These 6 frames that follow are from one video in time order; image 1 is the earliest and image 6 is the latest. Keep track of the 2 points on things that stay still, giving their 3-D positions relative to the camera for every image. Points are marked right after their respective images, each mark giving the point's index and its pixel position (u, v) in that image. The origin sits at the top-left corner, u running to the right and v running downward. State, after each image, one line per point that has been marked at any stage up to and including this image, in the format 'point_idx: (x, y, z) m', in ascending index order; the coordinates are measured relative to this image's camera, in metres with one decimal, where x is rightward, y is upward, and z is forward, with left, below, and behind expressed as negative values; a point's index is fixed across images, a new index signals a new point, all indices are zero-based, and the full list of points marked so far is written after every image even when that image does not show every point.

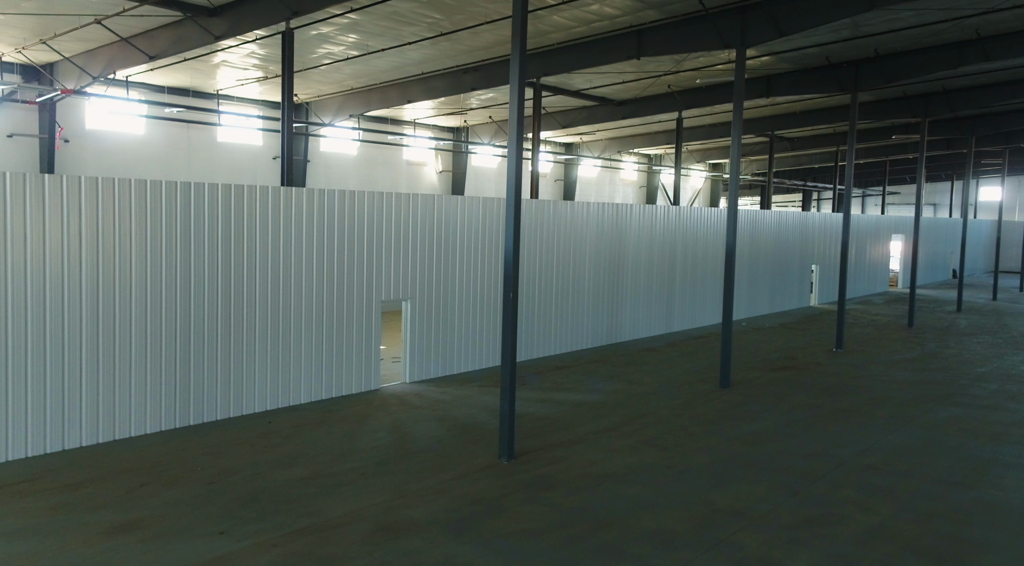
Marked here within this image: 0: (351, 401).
0: (-2.4, -1.7, +11.6) m
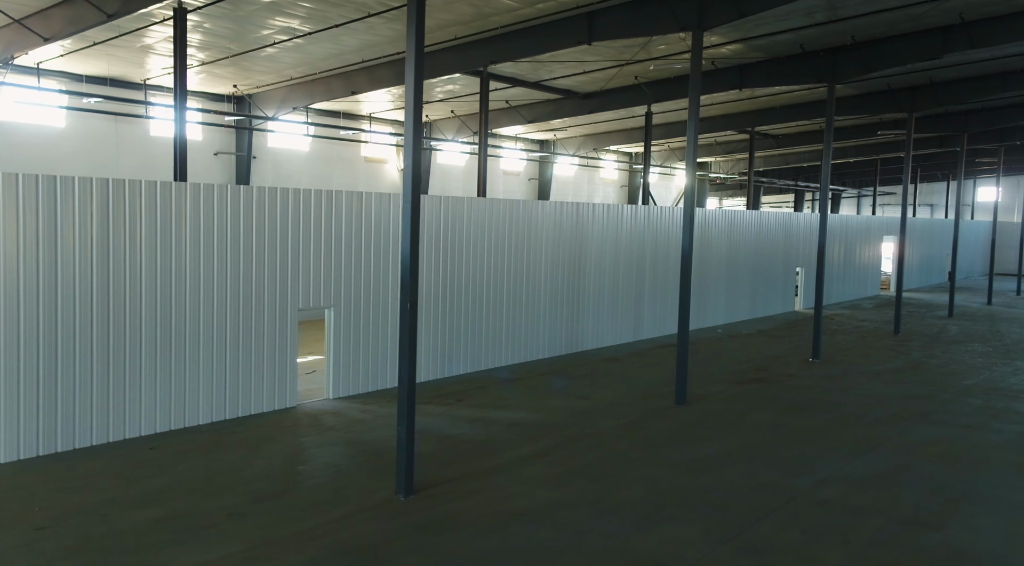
0: (-3.3, -1.8, +10.4) m
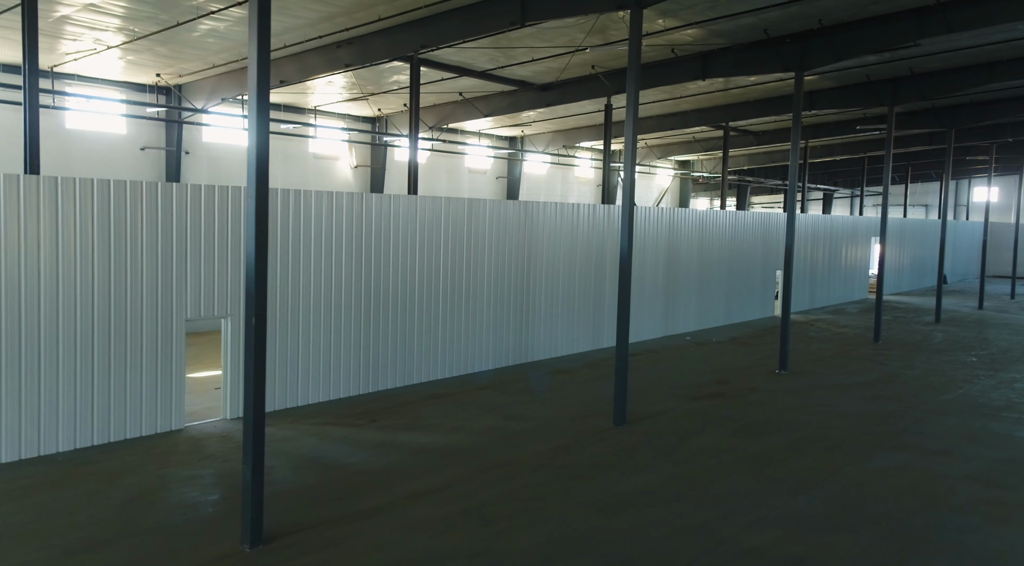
0: (-4.4, -1.9, +9.2) m
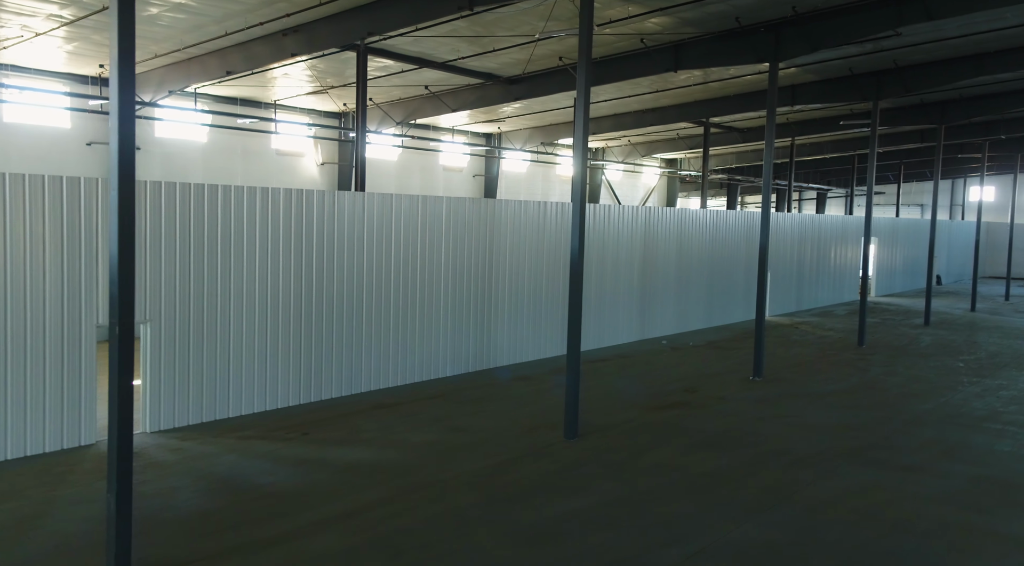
0: (-5.1, -1.9, +8.5) m
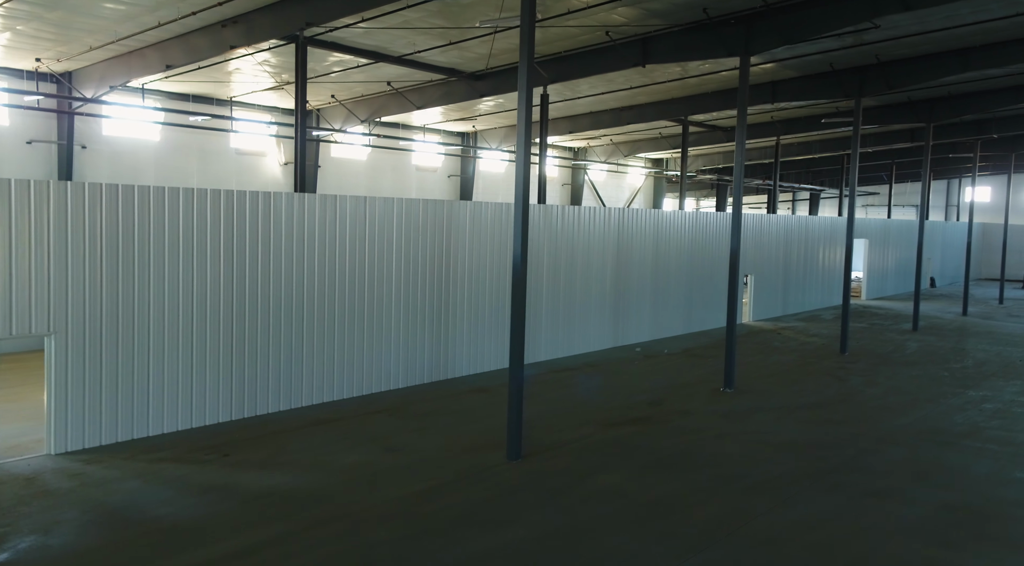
0: (-5.9, -2.0, +7.7) m
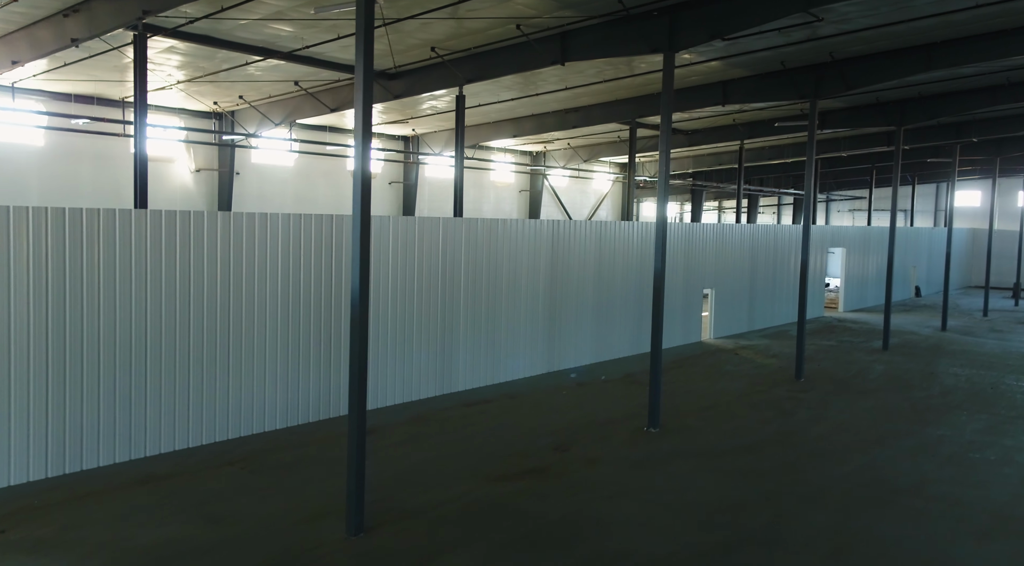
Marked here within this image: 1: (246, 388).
0: (-7.4, -2.4, +6.1) m
1: (-3.8, -1.4, +11.0) m
